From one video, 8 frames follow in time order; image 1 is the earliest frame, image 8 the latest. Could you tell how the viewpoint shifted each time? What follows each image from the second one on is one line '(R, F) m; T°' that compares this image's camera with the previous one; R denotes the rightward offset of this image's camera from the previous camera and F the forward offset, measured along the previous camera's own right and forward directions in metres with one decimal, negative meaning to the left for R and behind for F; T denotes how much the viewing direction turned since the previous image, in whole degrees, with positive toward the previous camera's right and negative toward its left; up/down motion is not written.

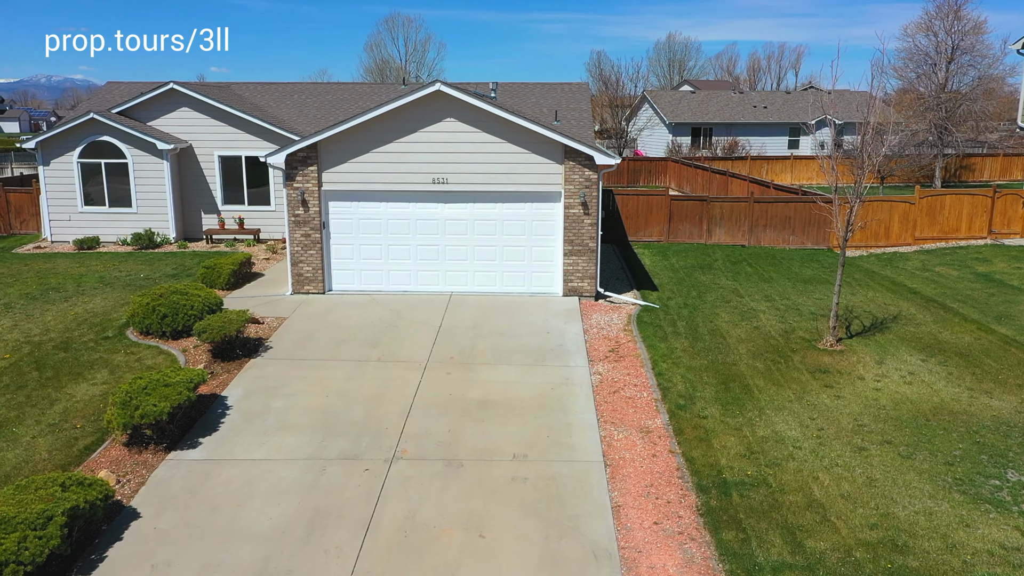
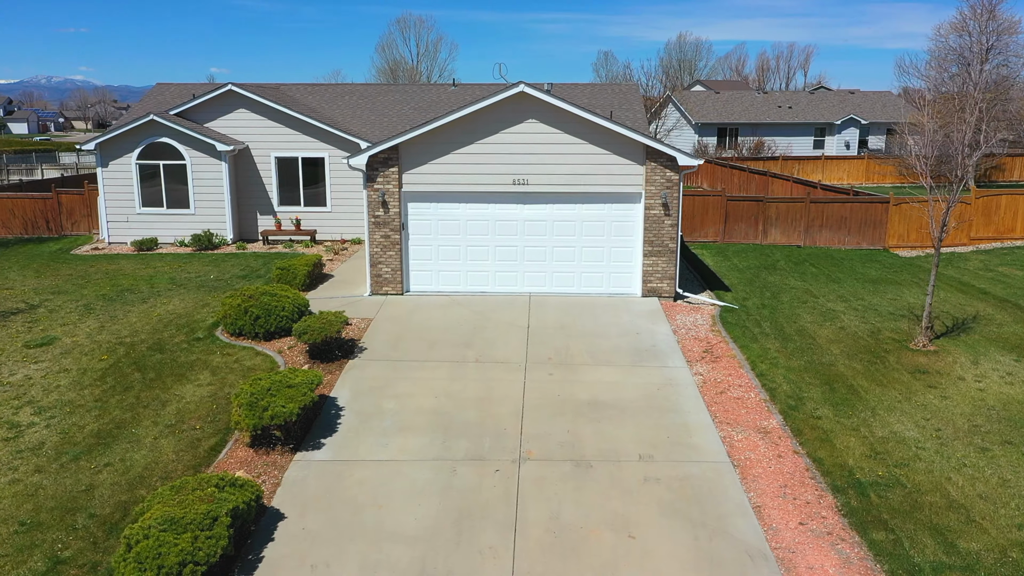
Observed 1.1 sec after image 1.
(-1.3, 0.0) m; 0°
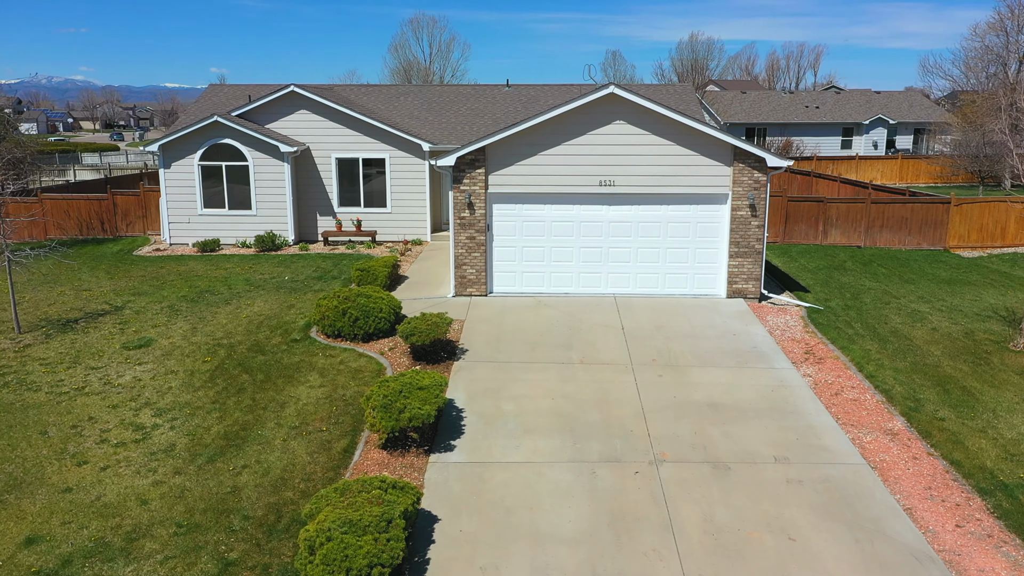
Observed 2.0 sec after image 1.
(-1.4, 0.0) m; 0°
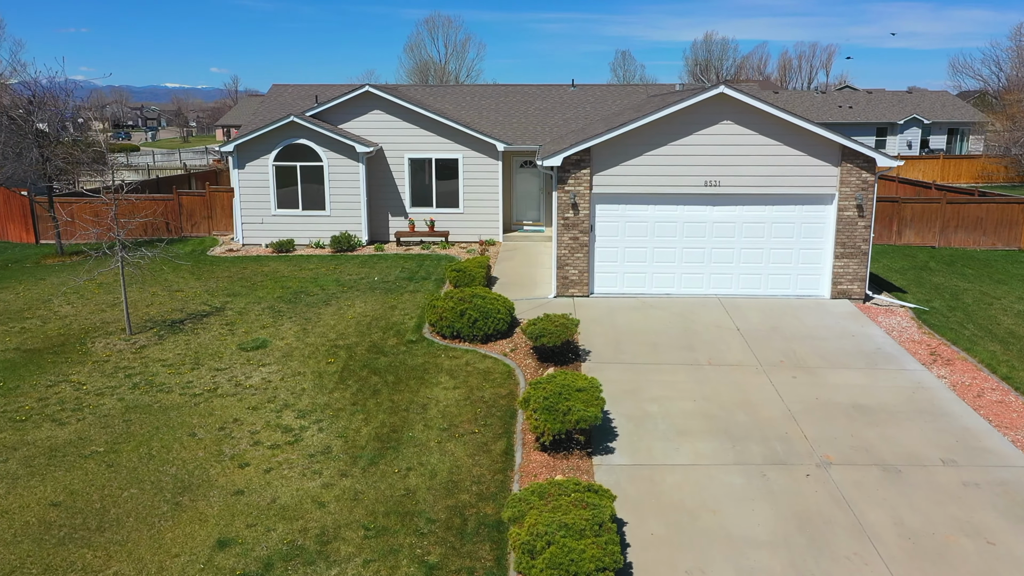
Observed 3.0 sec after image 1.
(-1.7, 0.0) m; 0°
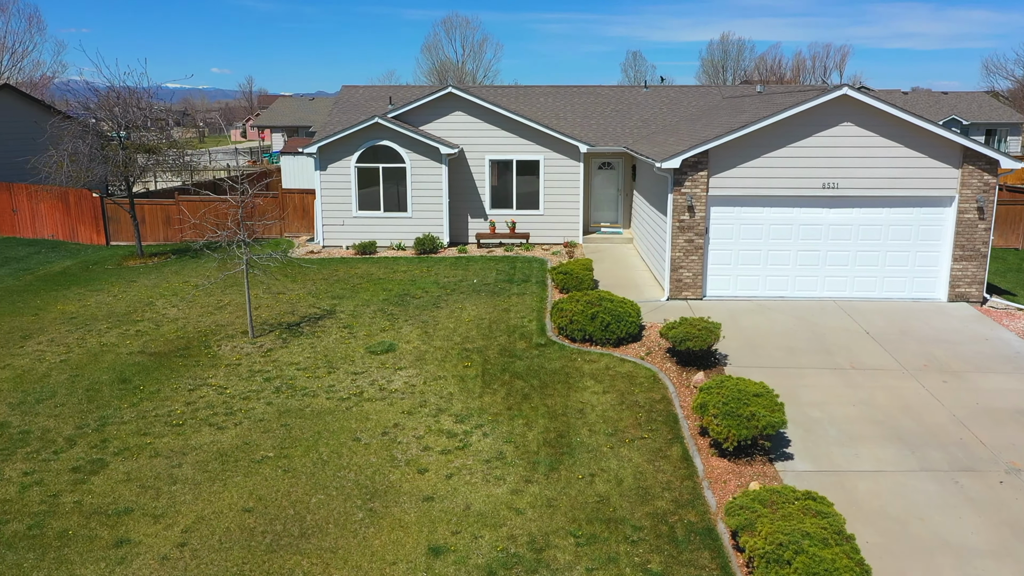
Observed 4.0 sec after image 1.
(-1.8, +0.1) m; 0°
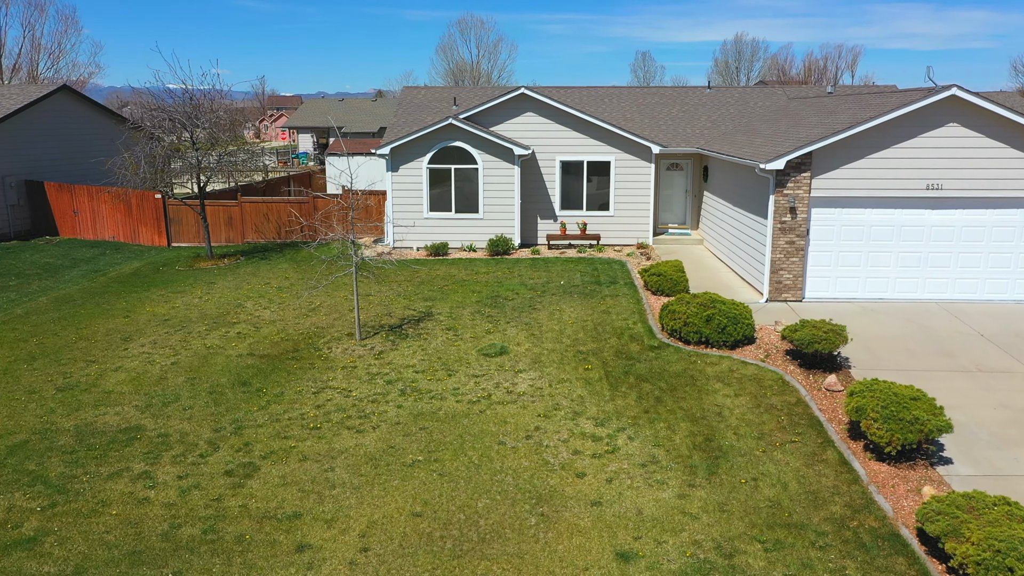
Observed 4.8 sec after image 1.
(-1.6, +0.1) m; 0°
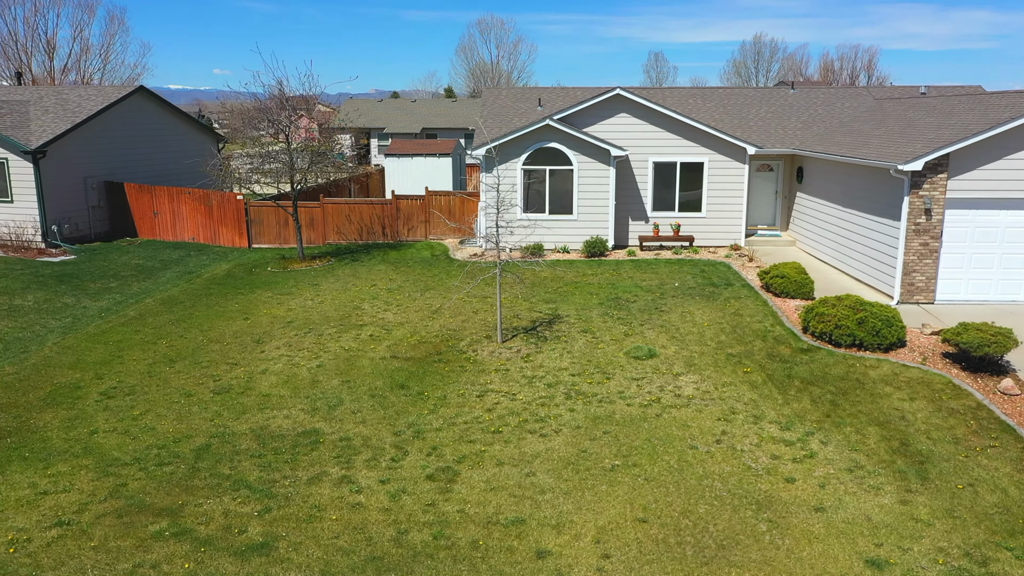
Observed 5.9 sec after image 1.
(-2.1, +0.1) m; 0°
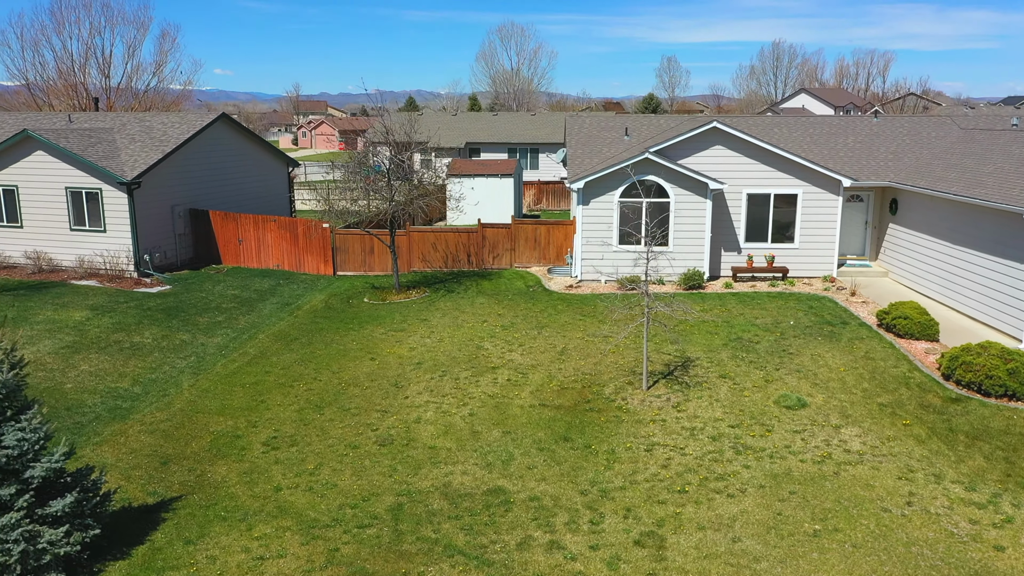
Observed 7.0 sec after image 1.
(-2.1, -0.1) m; 0°
